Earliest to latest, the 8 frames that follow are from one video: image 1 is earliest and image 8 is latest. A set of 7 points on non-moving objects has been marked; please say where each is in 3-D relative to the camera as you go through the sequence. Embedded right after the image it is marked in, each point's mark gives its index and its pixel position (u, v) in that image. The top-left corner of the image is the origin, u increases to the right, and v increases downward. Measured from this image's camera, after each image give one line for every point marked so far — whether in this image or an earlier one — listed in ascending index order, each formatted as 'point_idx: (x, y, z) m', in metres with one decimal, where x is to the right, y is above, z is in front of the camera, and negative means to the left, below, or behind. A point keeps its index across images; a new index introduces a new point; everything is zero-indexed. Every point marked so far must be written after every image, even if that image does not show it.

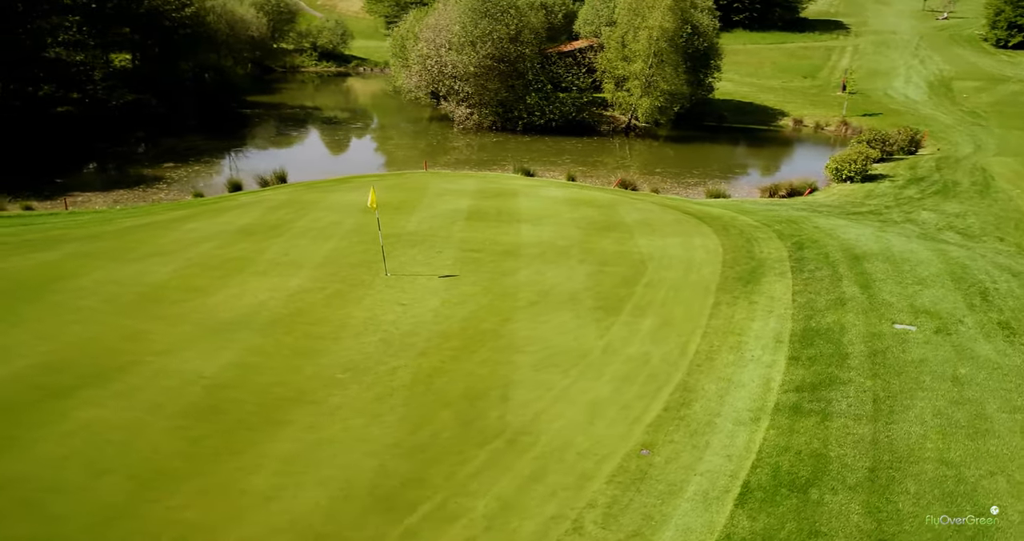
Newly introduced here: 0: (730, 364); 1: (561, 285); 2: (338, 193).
0: (+2.4, -1.1, +8.0) m
1: (+0.7, -0.2, +10.2) m
2: (-3.8, +1.6, +15.6) m
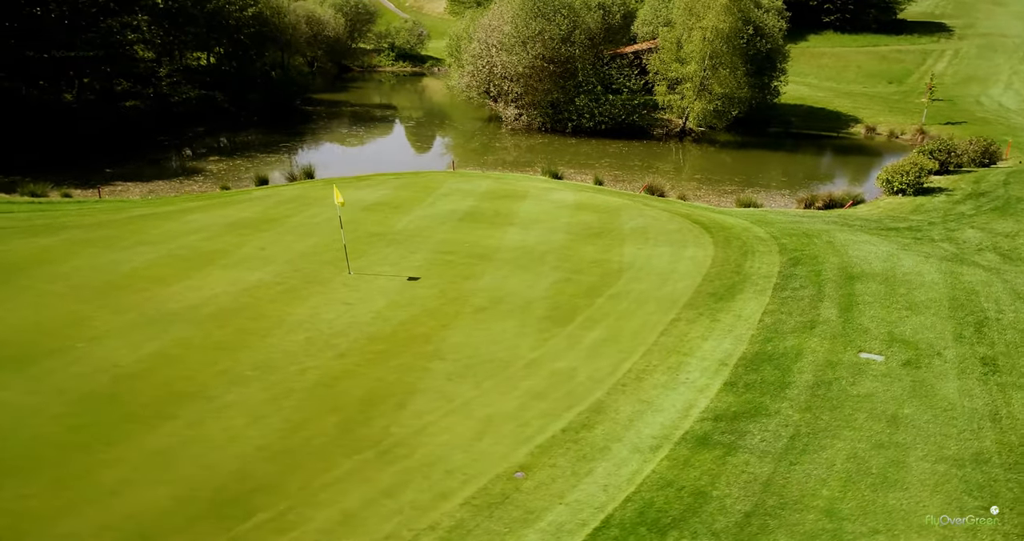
0: (+1.5, -1.2, +7.4) m
1: (+0.1, -0.3, +9.9) m
2: (-3.6, +1.7, +15.8) m
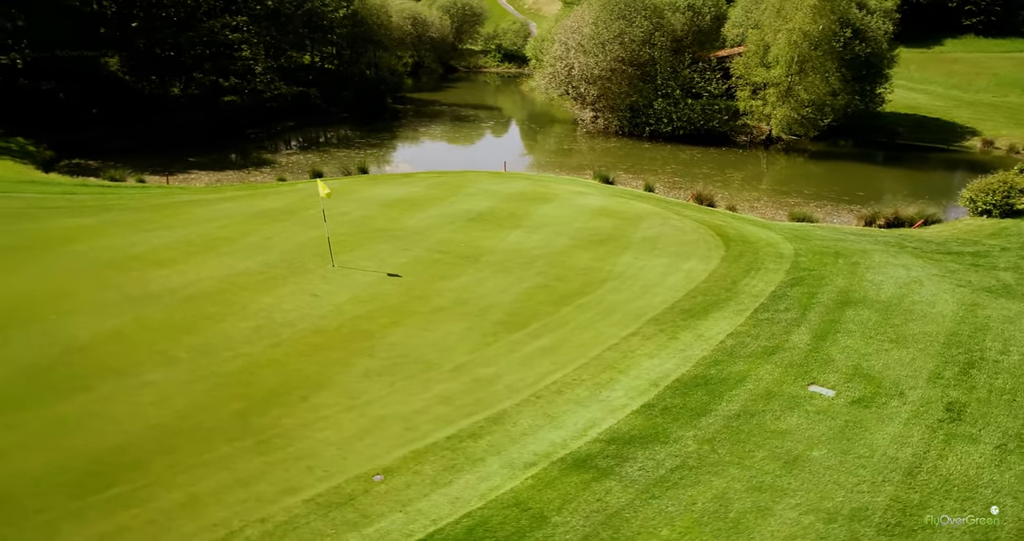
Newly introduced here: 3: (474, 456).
0: (+0.6, -1.3, +7.1) m
1: (-0.4, -0.3, +9.7) m
2: (-3.0, +1.9, +16.2) m
3: (-0.3, -1.6, +6.2) m
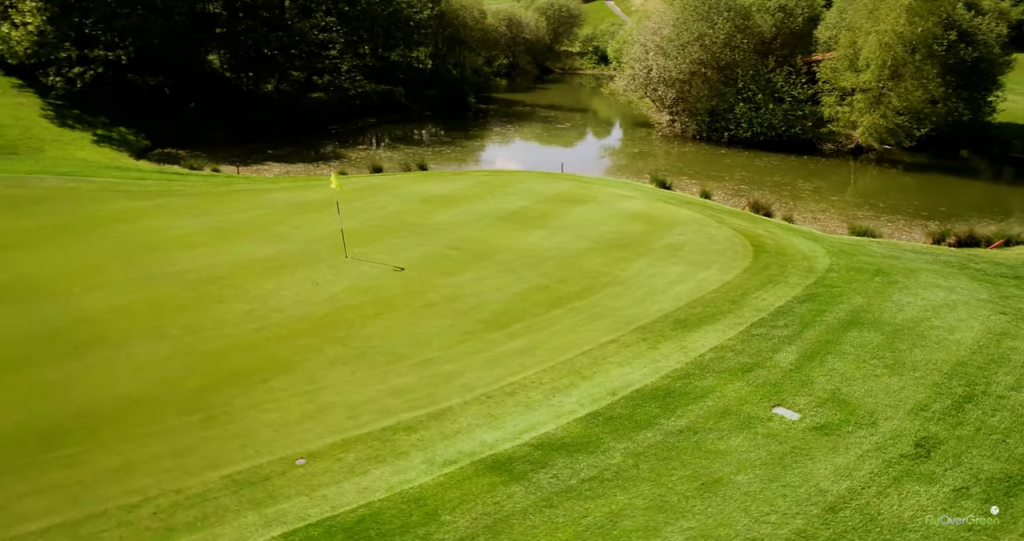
0: (+0.1, -1.3, +7.0) m
1: (-0.4, -0.3, +9.8) m
2: (-2.0, +2.0, +16.5) m
3: (-1.0, -1.6, +6.2) m
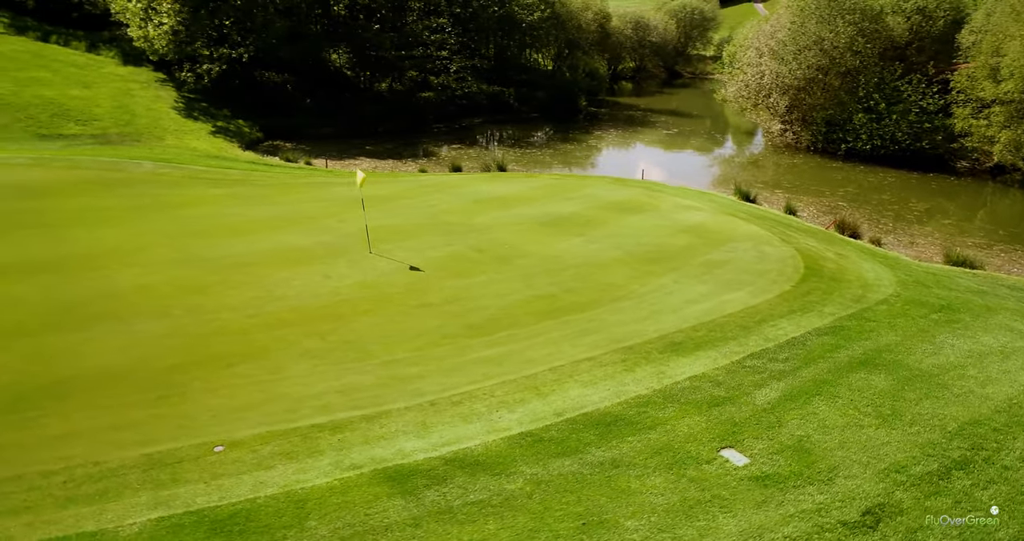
0: (-0.5, -1.4, +6.8) m
1: (-0.4, -0.4, +9.6) m
2: (-0.5, +1.9, +16.4) m
3: (-1.7, -1.5, +6.2) m
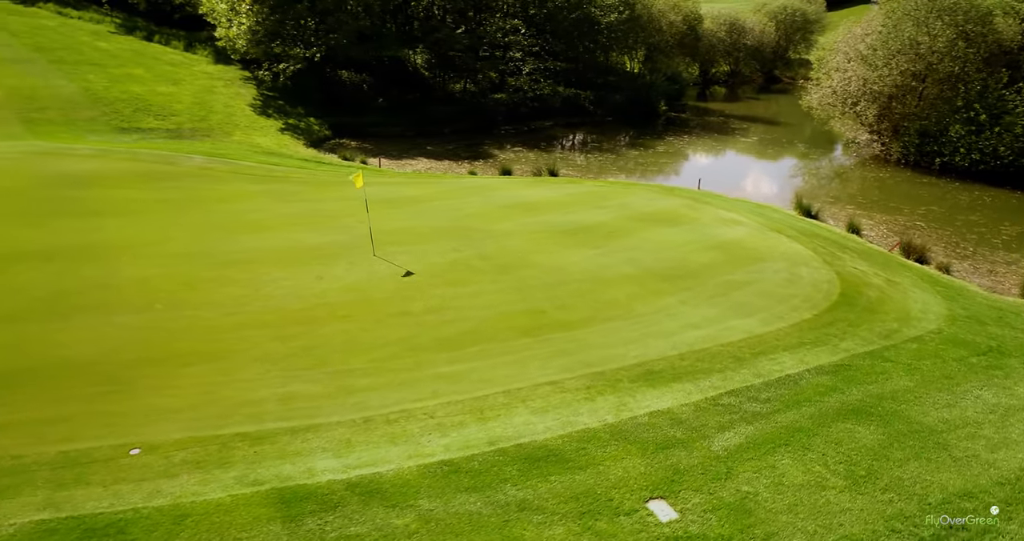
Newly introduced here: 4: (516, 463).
0: (-1.1, -1.5, +6.4) m
1: (-0.6, -0.5, +9.1) m
2: (+0.4, +1.8, +16.0) m
3: (-2.4, -1.6, +6.0) m
4: (+0.1, -1.6, +5.9) m
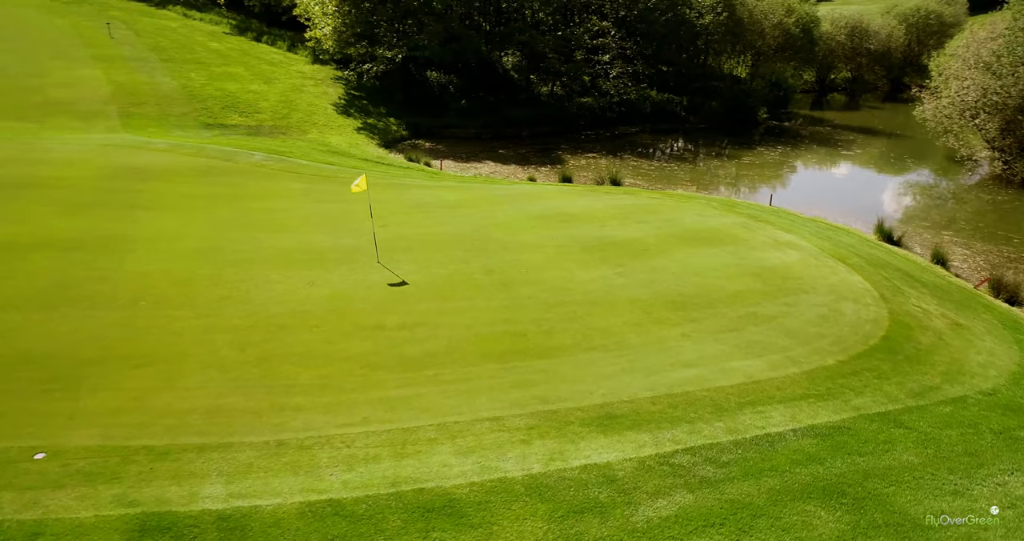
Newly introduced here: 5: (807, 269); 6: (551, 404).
0: (-1.9, -1.6, +5.9) m
1: (-0.8, -0.7, +8.6) m
2: (+1.3, +1.5, +15.2) m
3: (-3.2, -1.6, +5.8) m
4: (-0.7, -1.8, +5.3) m
5: (+4.7, 0.0, +11.3) m
6: (+0.4, -1.3, +6.9) m
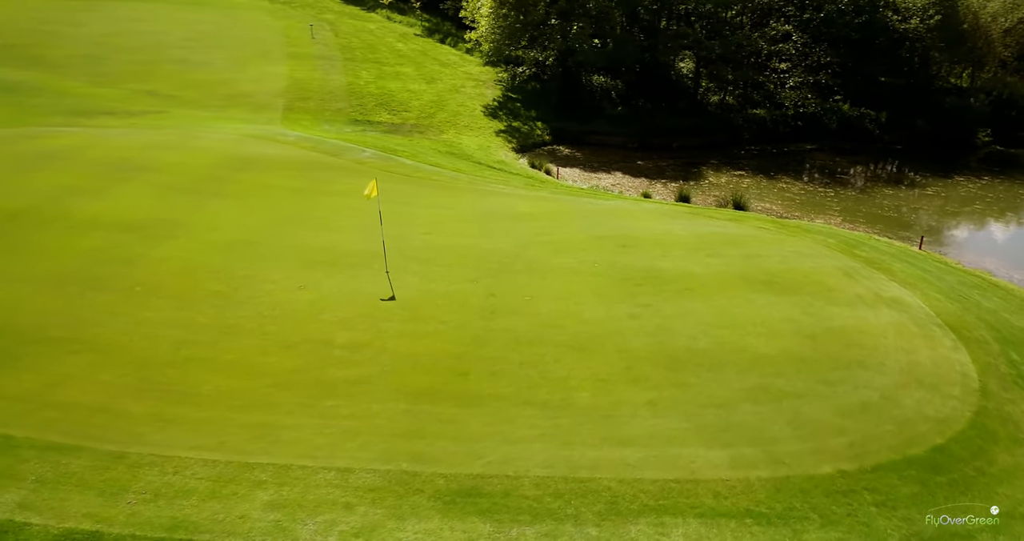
0: (-3.2, -1.7, +5.6) m
1: (-1.4, -0.9, +7.8) m
2: (+2.8, +0.9, +13.5) m
3: (-4.5, -1.5, +5.8) m
4: (-2.3, -1.9, +4.7) m
5: (+4.7, -0.9, +8.8) m
6: (-0.7, -1.6, +5.9) m
